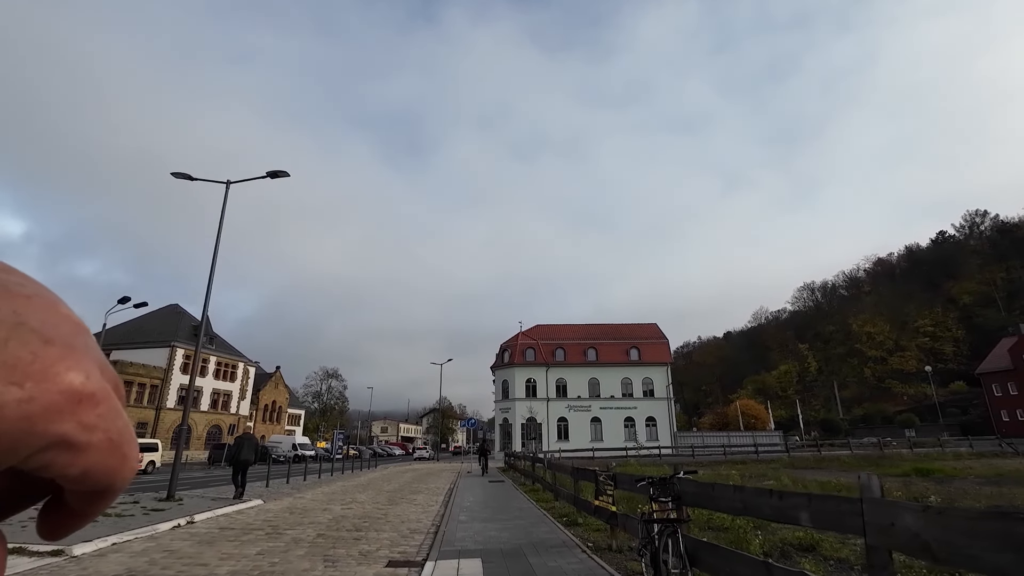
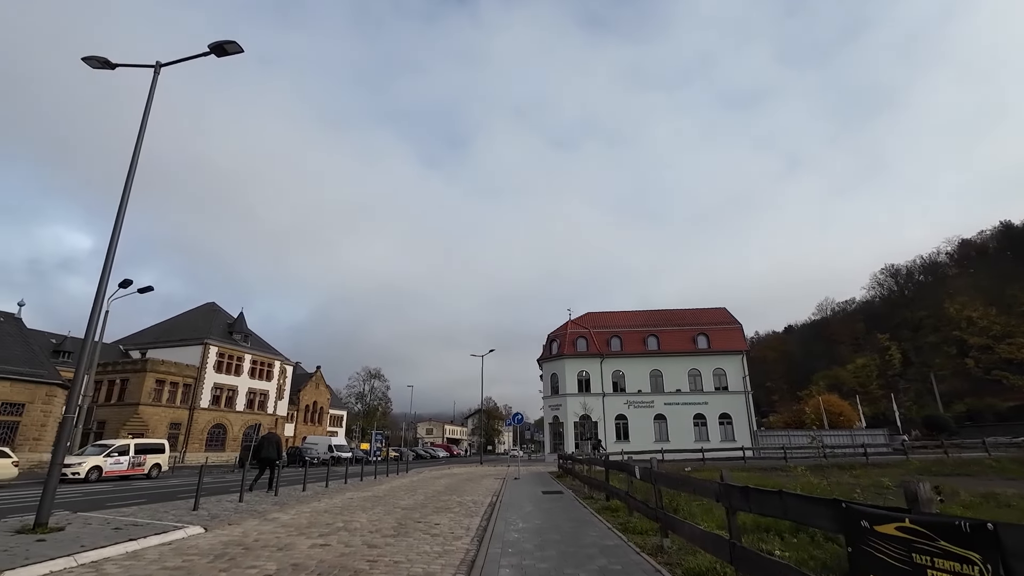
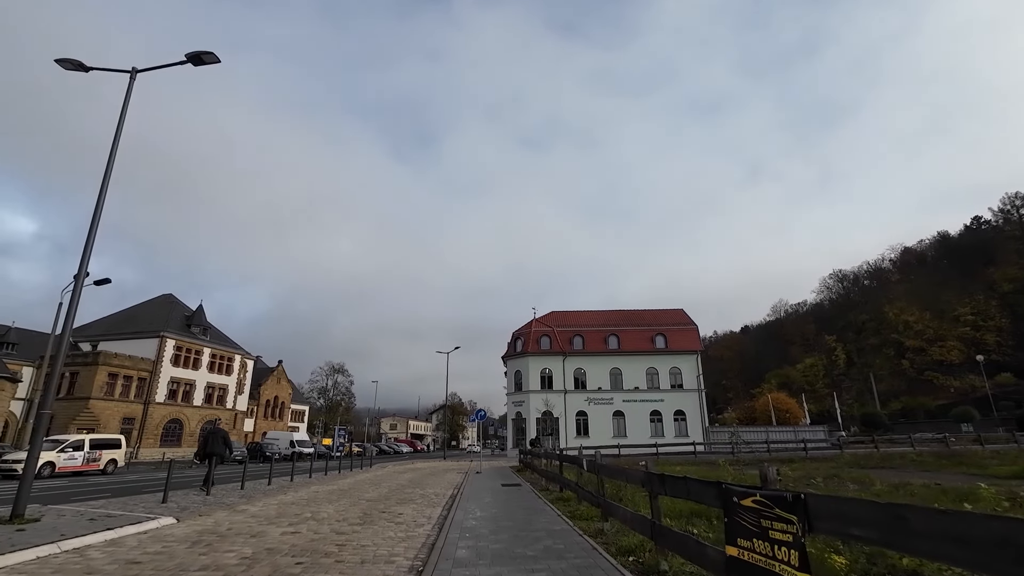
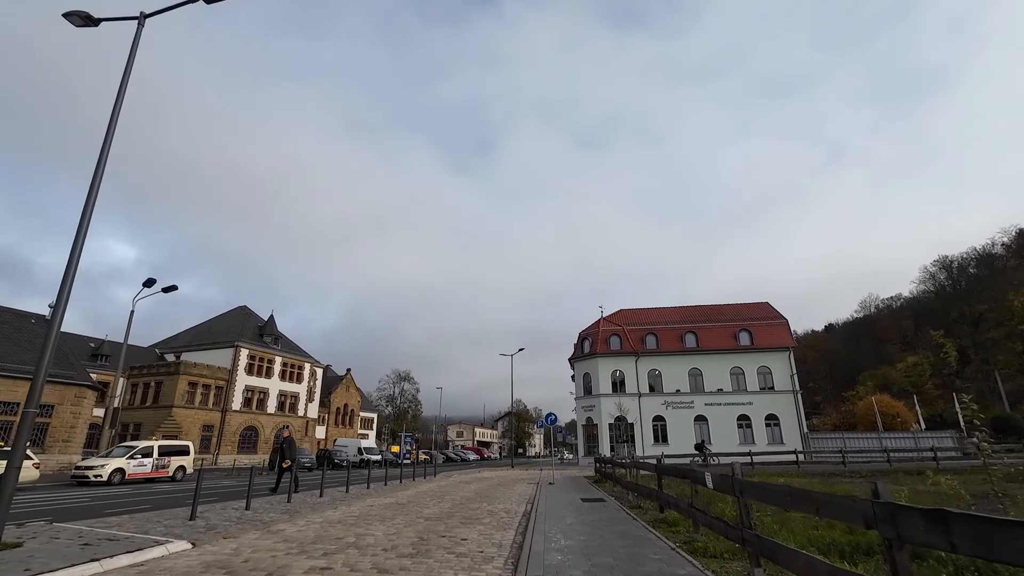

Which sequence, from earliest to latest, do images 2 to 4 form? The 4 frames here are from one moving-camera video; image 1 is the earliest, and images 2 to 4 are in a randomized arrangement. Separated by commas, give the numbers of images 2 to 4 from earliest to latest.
3, 2, 4
